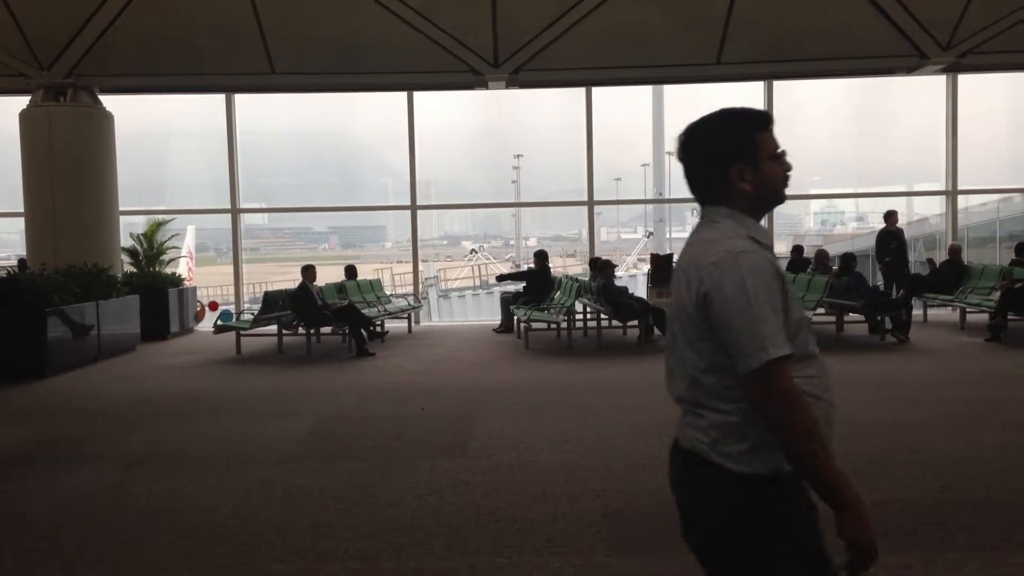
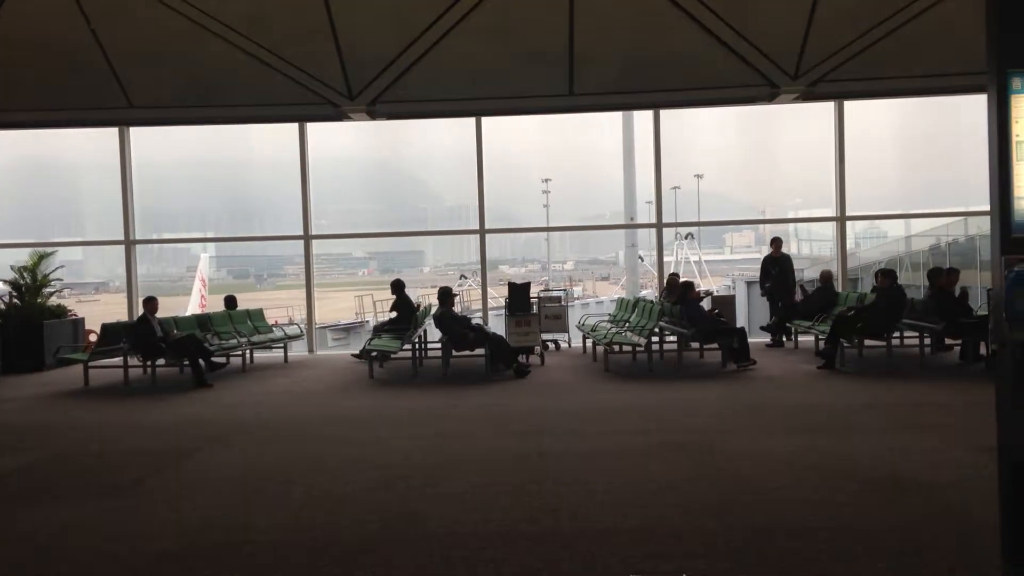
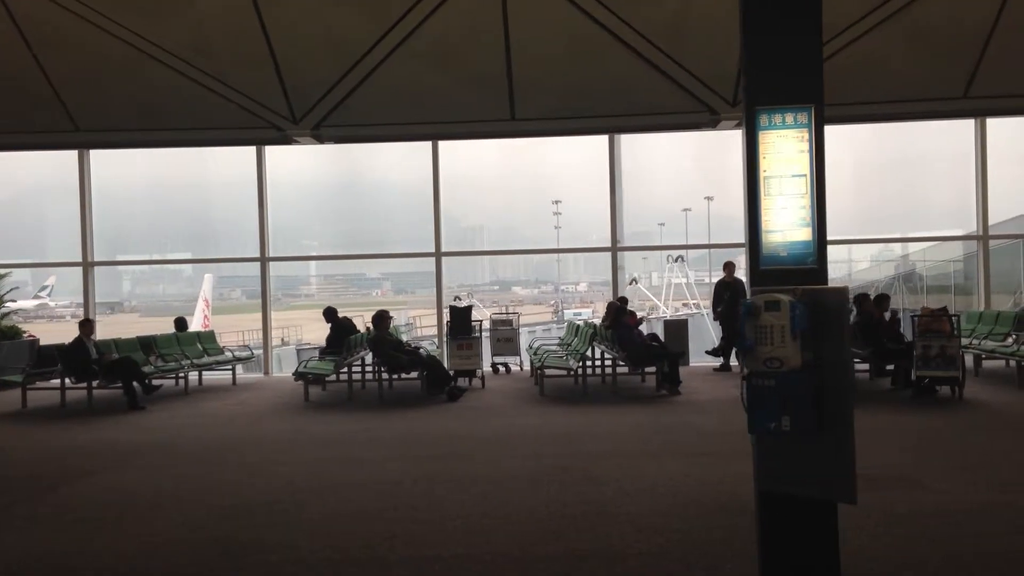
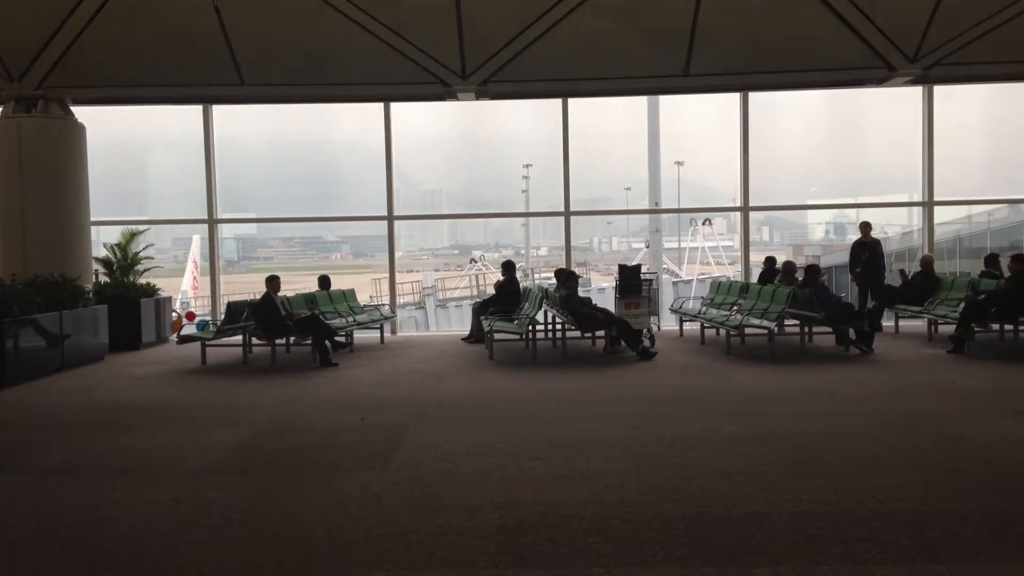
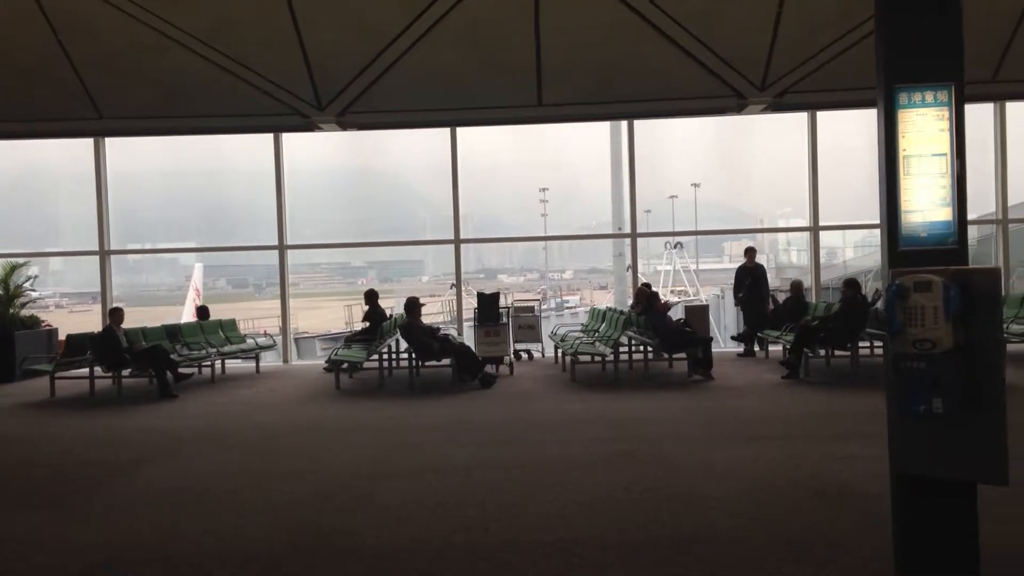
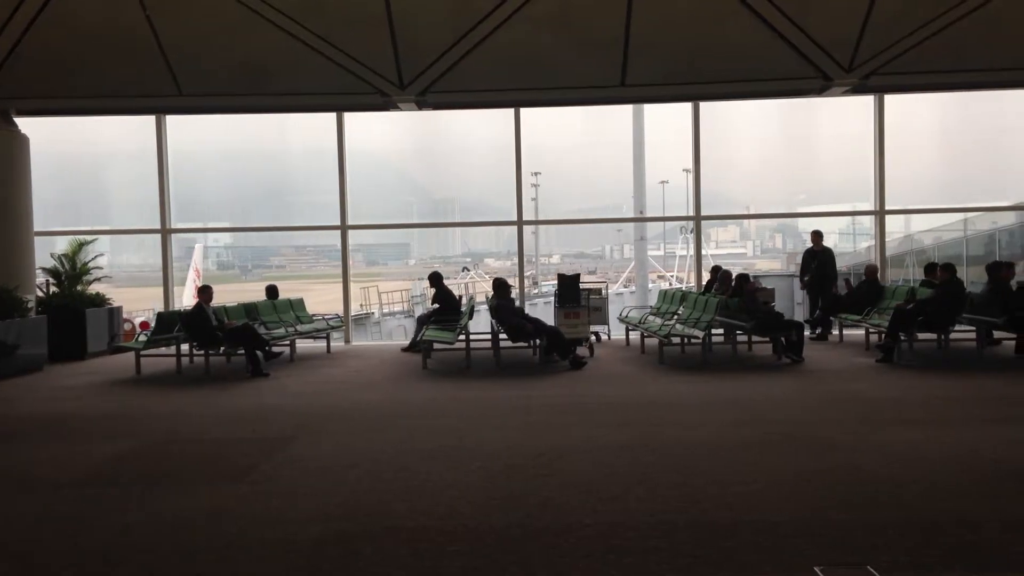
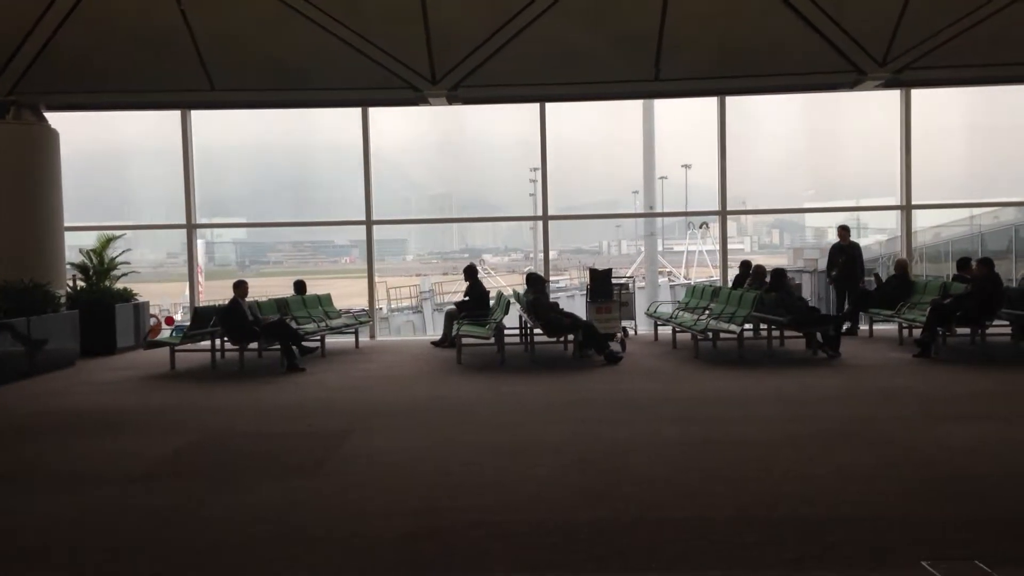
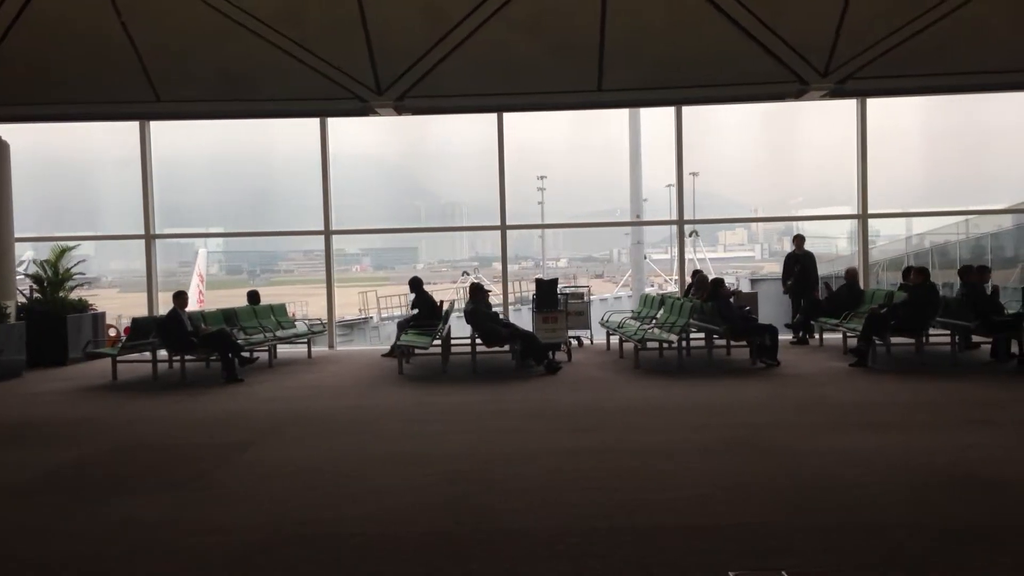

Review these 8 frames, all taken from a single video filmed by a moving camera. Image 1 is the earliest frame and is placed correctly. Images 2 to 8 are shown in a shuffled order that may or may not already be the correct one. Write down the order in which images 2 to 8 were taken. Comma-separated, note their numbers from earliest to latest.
4, 7, 6, 8, 2, 5, 3
